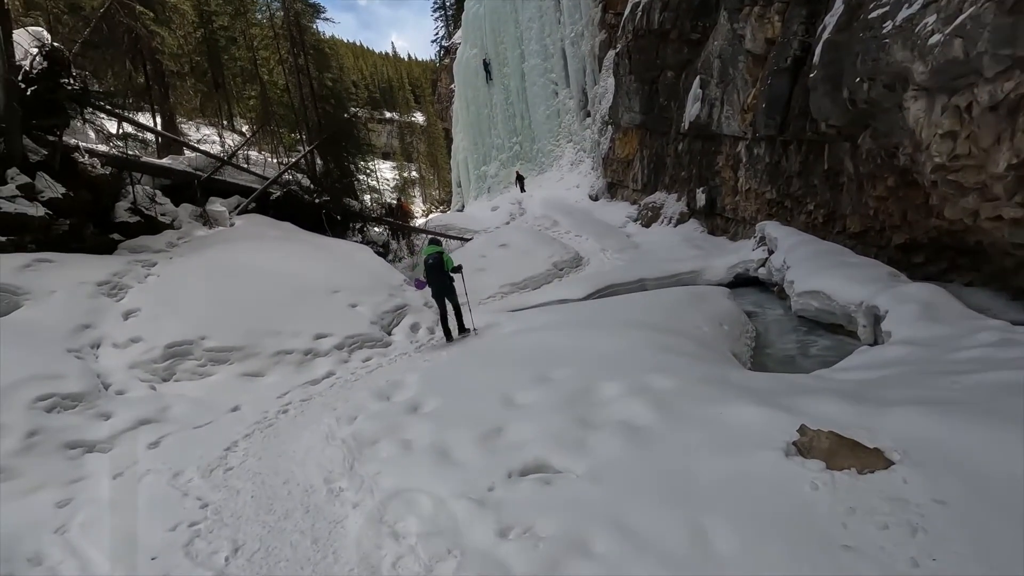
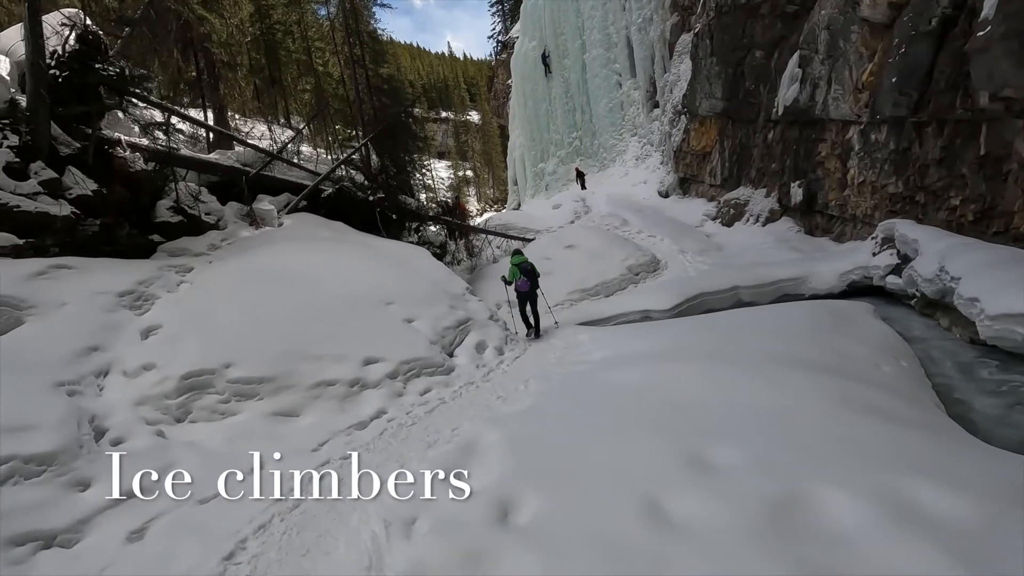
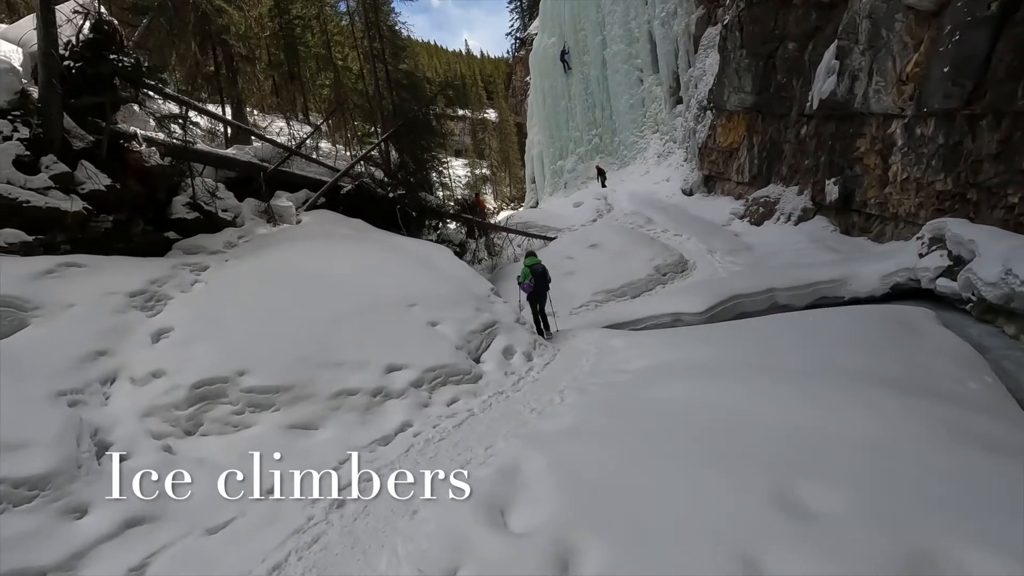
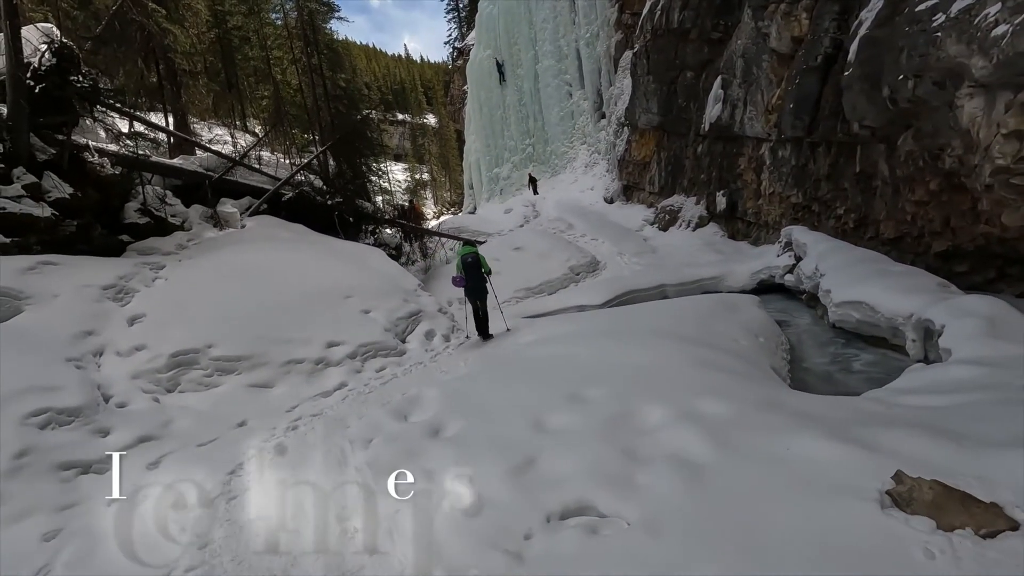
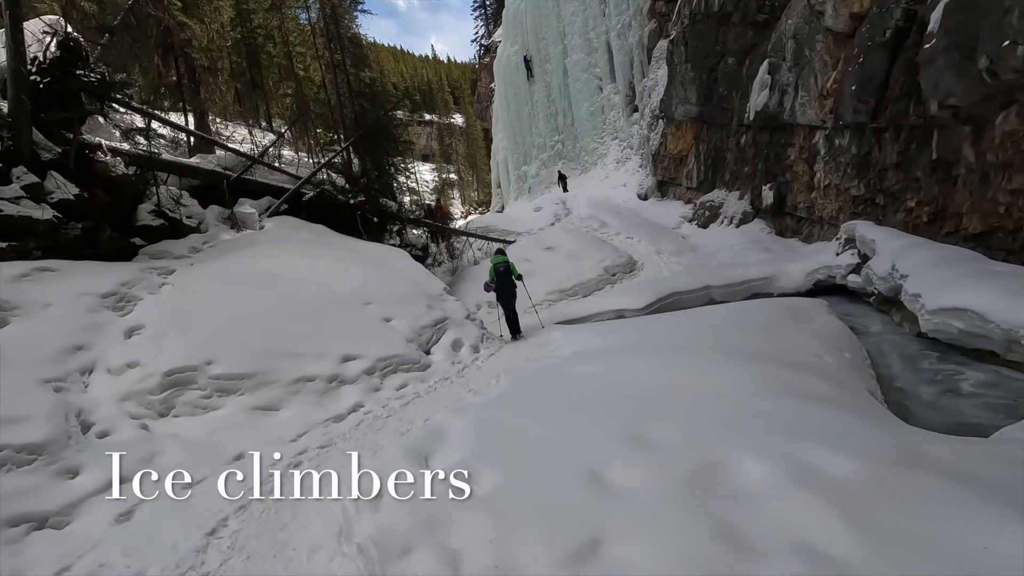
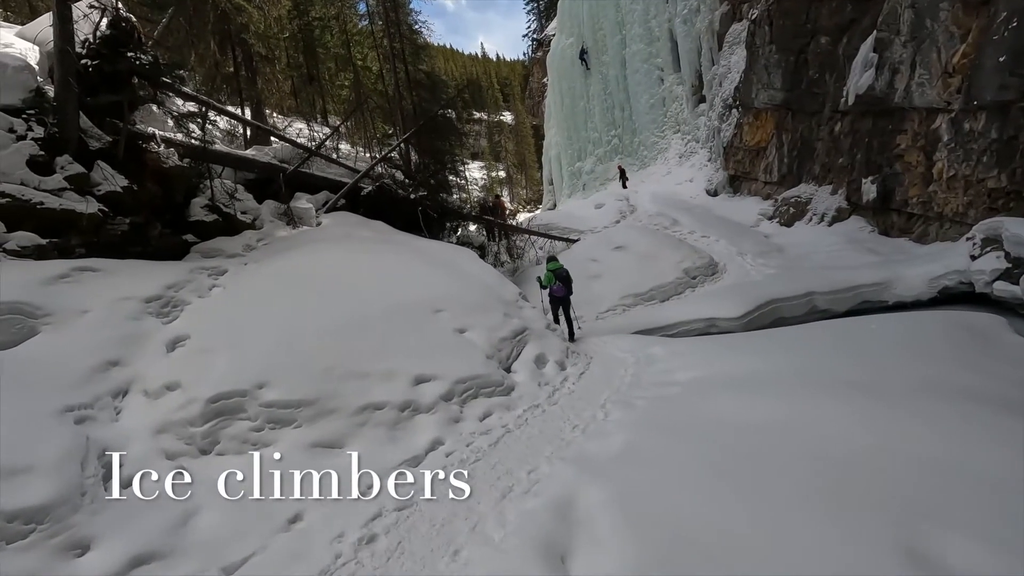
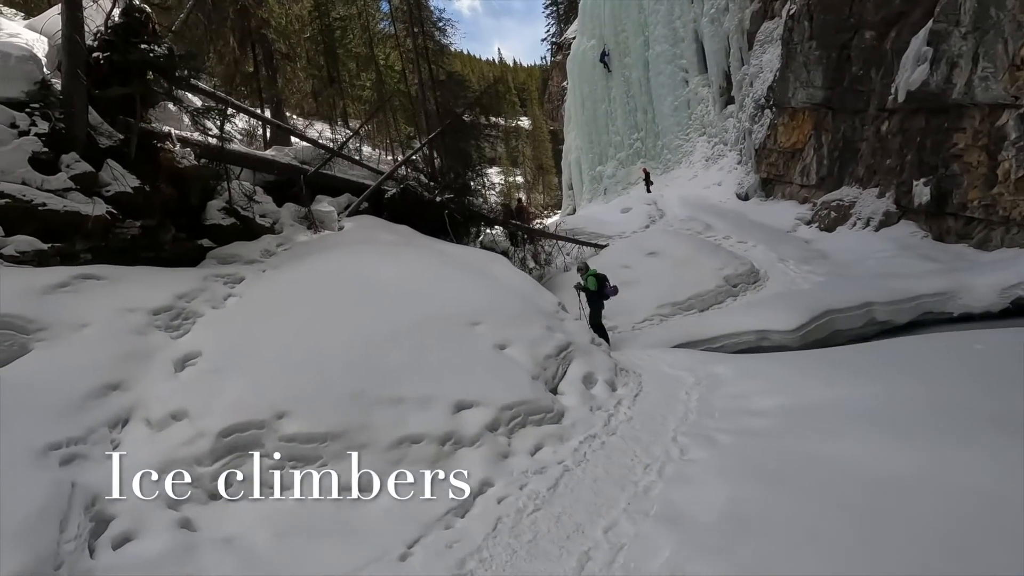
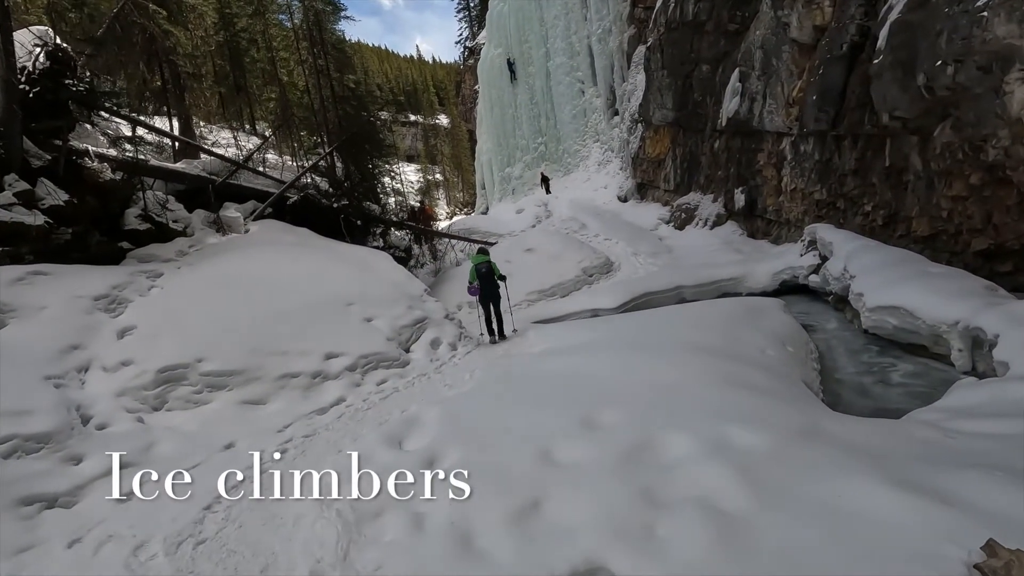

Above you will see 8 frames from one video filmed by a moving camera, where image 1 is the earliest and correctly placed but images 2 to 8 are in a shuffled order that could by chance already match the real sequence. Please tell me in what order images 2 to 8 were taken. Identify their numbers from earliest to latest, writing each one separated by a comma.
4, 8, 5, 2, 3, 6, 7
